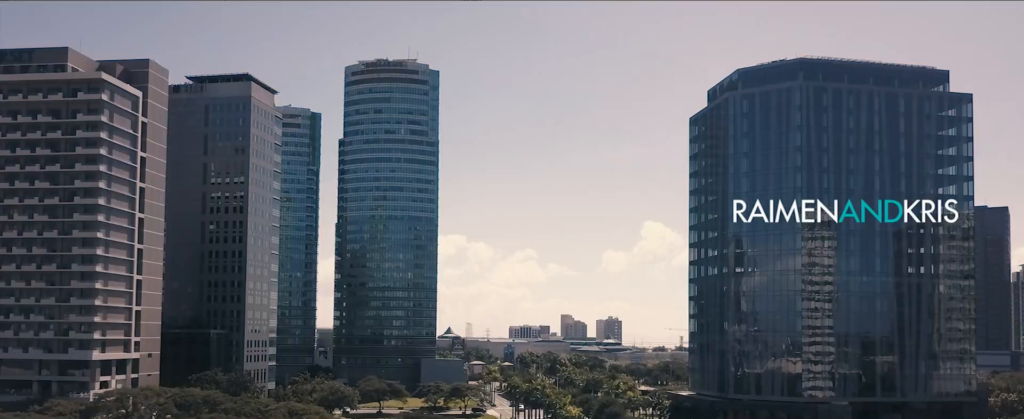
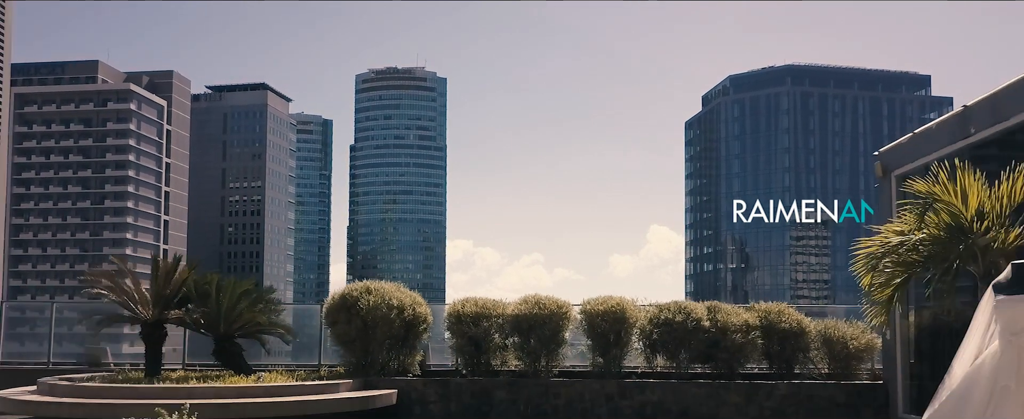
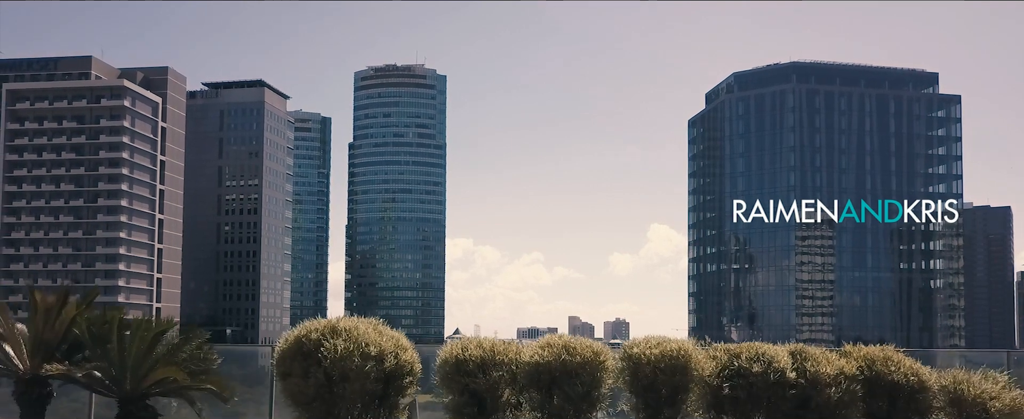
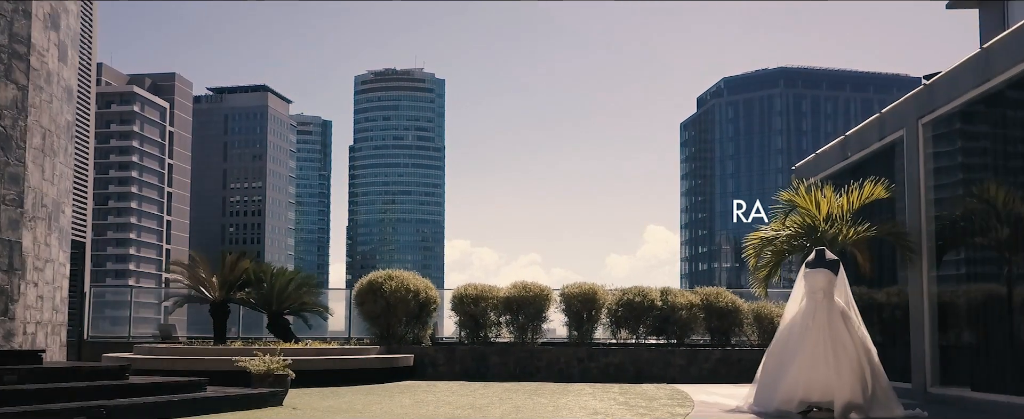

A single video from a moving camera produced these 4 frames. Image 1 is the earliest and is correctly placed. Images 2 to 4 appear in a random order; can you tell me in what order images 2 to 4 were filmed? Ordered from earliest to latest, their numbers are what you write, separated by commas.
3, 2, 4
